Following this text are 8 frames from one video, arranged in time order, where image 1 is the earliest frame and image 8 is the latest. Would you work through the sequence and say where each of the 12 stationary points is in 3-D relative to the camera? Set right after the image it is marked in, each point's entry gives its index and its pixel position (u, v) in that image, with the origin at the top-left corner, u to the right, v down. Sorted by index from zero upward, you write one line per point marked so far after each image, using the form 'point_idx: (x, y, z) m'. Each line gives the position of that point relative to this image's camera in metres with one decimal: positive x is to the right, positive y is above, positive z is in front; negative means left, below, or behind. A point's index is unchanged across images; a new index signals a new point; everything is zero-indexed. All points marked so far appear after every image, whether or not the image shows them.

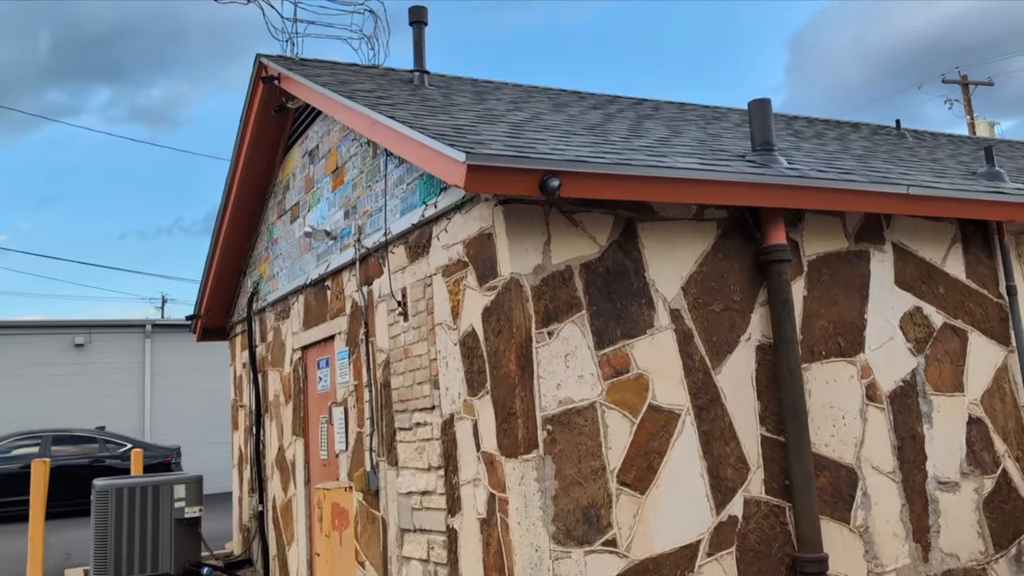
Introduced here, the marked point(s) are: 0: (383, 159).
0: (-0.9, +0.9, +6.5) m
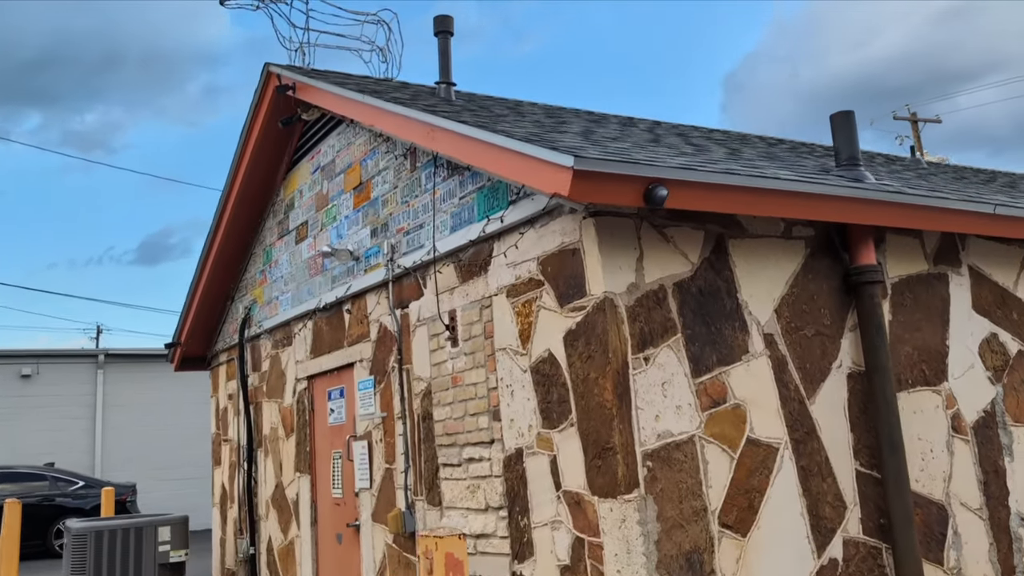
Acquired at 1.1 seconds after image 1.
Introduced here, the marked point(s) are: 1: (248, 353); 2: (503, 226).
0: (-0.6, +0.8, +6.0) m
1: (-2.7, -0.7, +9.4) m
2: (-0.1, +0.3, +5.1) m
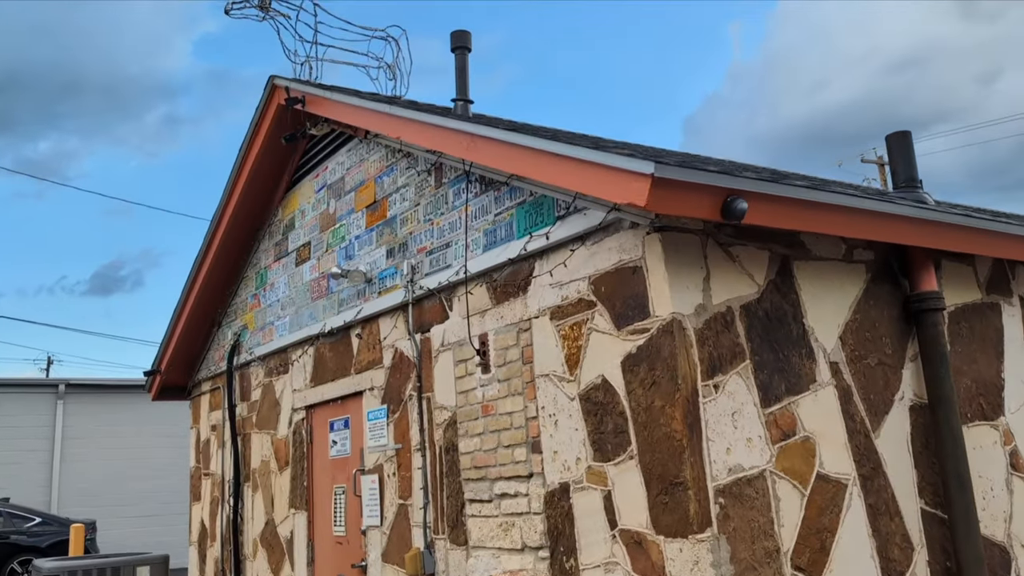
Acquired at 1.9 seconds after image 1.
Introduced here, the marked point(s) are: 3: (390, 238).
0: (-0.4, +0.6, +5.7) m
1: (-2.7, -0.9, +9.0) m
2: (+0.2, +0.2, +4.7) m
3: (-0.8, +0.4, +6.4) m
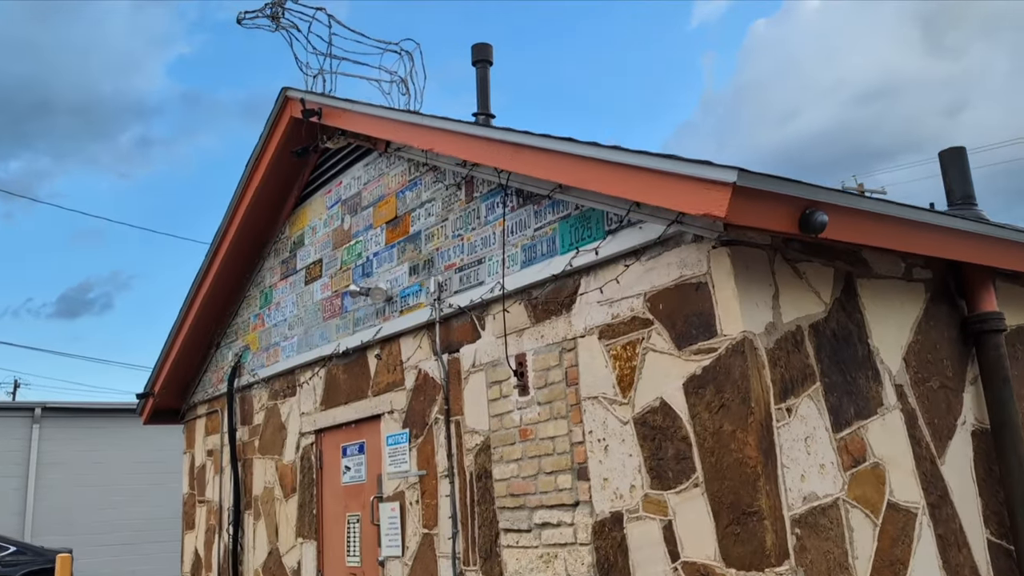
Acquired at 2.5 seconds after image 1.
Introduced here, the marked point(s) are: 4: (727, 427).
0: (-0.2, +0.5, +5.5) m
1: (-2.6, -1.1, +8.6) m
2: (+0.4, +0.1, +4.5) m
3: (-0.7, +0.2, +6.1) m
4: (+0.9, -0.6, +3.8) m
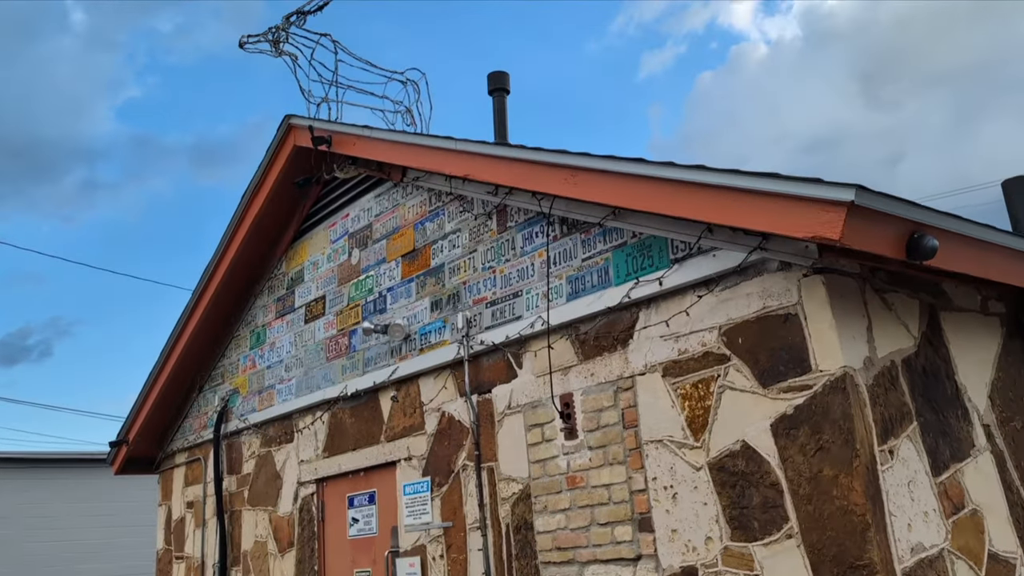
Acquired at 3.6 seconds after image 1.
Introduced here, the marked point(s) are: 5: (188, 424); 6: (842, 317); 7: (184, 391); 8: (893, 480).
0: (+0.1, +0.3, +5.1) m
1: (-2.5, -1.4, +8.1) m
2: (+0.7, 0.0, +4.2) m
3: (-0.5, 0.0, +5.8) m
4: (+1.2, -0.7, +3.5) m
5: (-3.1, -1.3, +8.8) m
6: (+1.3, -0.1, +3.6) m
7: (-3.2, -1.0, +8.8) m
8: (+1.4, -0.7, +3.5) m
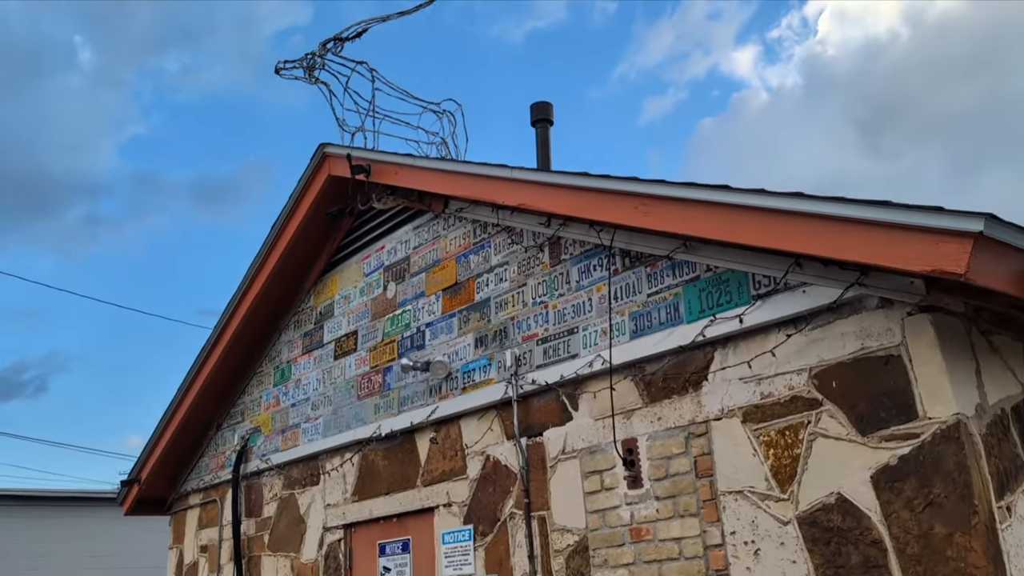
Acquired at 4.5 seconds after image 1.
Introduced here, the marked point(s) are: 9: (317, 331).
0: (+0.4, +0.1, +4.8) m
1: (-2.3, -1.7, +7.7) m
2: (+1.0, -0.2, +3.9) m
3: (-0.2, -0.2, +5.5) m
4: (+1.5, -0.8, +3.2) m
5: (-2.9, -1.6, +8.5) m
6: (+1.6, -0.3, +3.3) m
7: (-2.9, -1.3, +8.4) m
8: (+1.7, -0.9, +3.1) m
9: (-1.5, -0.3, +7.2) m
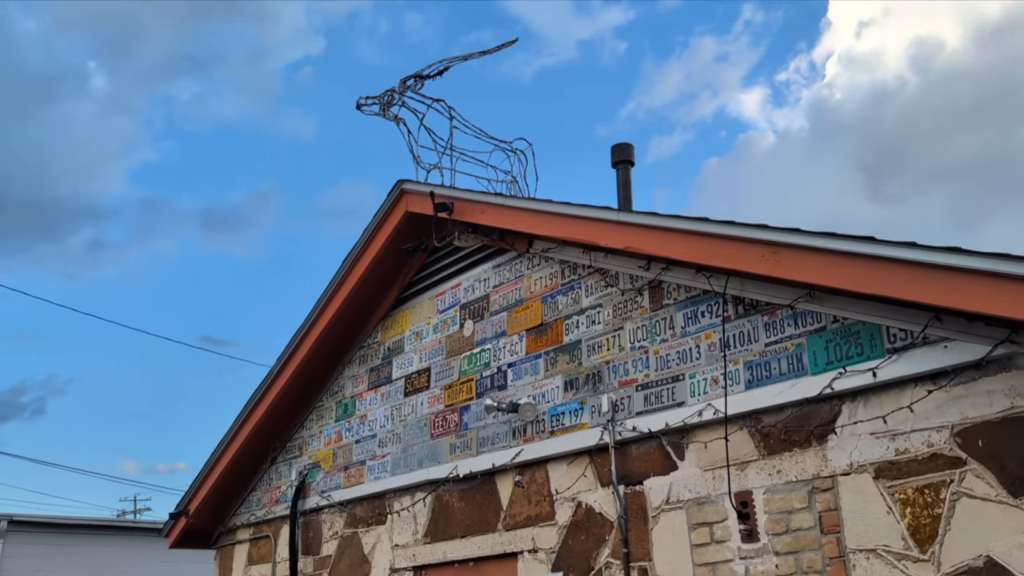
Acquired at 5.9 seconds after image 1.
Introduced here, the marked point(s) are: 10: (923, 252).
0: (+0.9, -0.1, +4.8) m
1: (-1.8, -2.0, +7.6) m
2: (+1.5, -0.4, +3.8) m
3: (+0.4, -0.5, +5.4) m
4: (+2.0, -1.0, +3.1) m
5: (-2.3, -1.9, +8.4) m
6: (+2.1, -0.5, +3.2) m
7: (-2.4, -1.6, +8.3) m
8: (+2.2, -1.1, +3.0) m
9: (-1.0, -0.6, +7.1) m
10: (+1.6, +0.1, +3.5) m
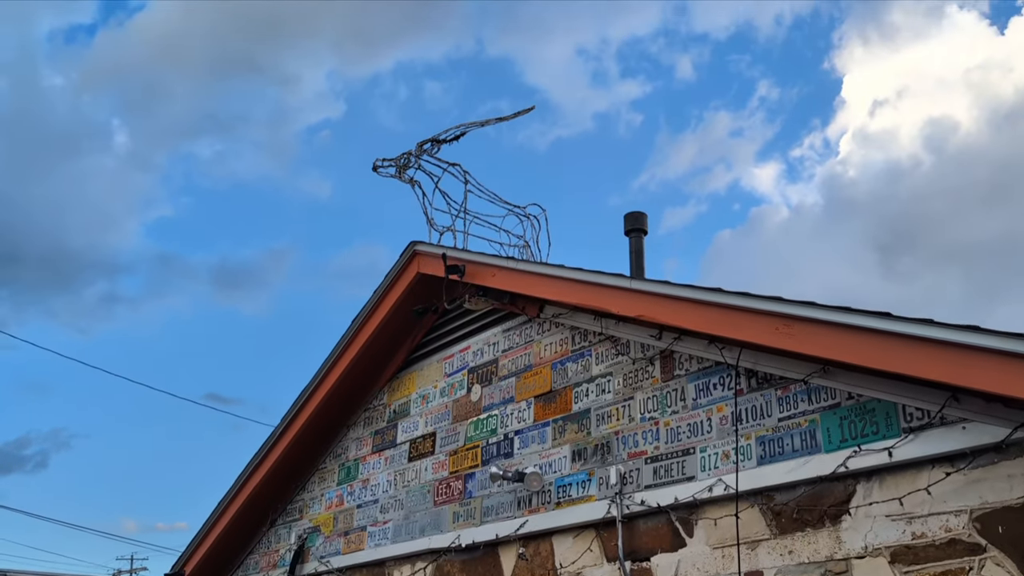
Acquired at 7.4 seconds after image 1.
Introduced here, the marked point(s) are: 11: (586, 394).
0: (+0.9, -0.5, +4.7) m
1: (-1.7, -2.5, +7.4) m
2: (+1.5, -0.7, +3.7) m
3: (+0.4, -0.9, +5.3) m
4: (+2.0, -1.3, +2.9) m
5: (-2.3, -2.4, +8.2) m
6: (+2.1, -0.8, +3.1) m
7: (-2.3, -2.1, +8.2) m
8: (+2.2, -1.4, +2.9) m
9: (-0.9, -1.1, +7.0) m
10: (+1.6, -0.2, +3.4) m
11: (+0.4, -0.6, +5.4) m
